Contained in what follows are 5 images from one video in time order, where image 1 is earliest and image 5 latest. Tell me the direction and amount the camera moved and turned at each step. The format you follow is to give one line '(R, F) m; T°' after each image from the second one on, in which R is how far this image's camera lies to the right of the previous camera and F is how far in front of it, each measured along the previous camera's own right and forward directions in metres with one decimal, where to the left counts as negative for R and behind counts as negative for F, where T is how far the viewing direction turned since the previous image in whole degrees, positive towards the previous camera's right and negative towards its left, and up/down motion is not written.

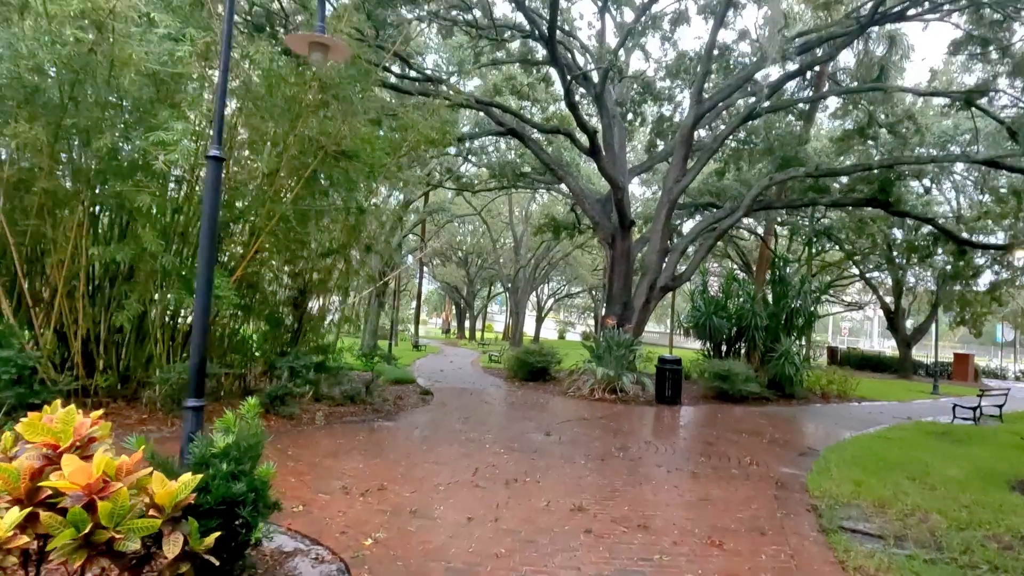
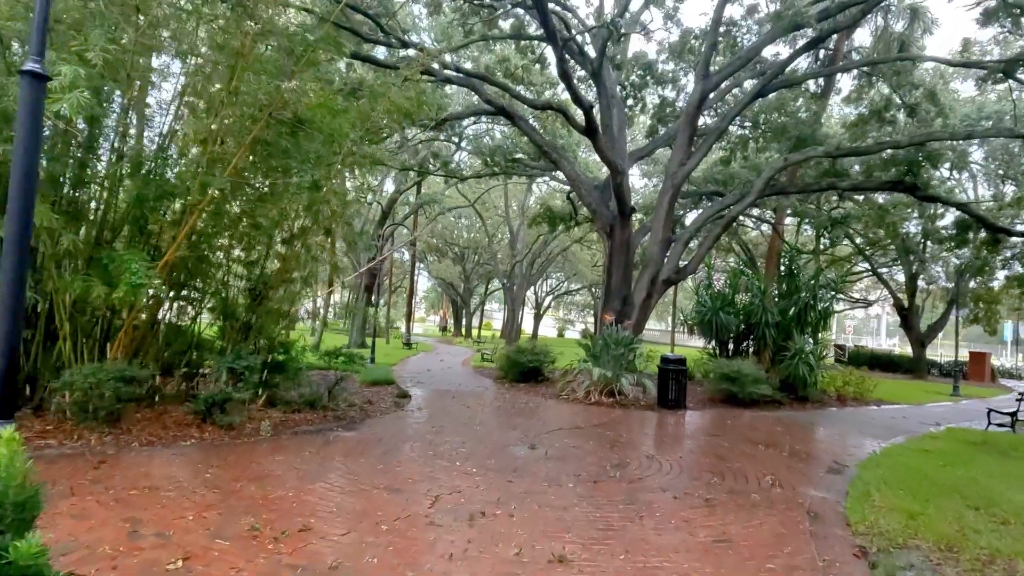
(+0.2, +1.2) m; 0°
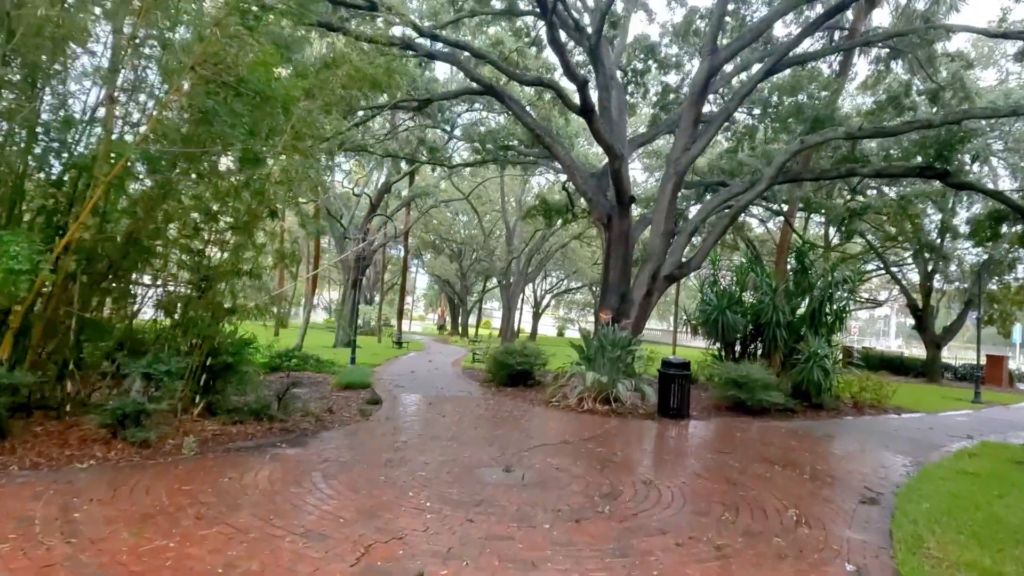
(+0.3, +1.1) m; 0°
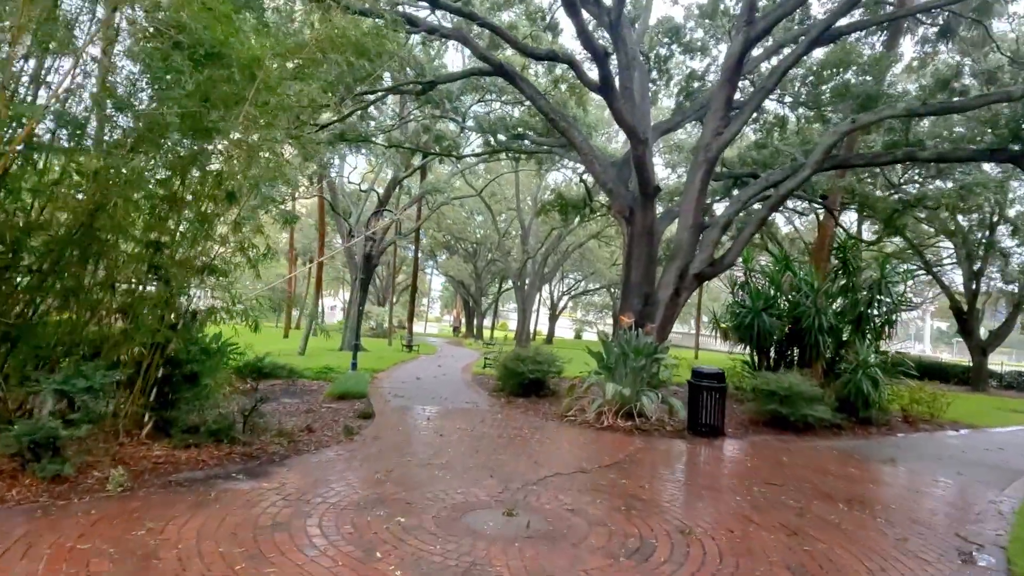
(+0.1, +1.2) m; -2°
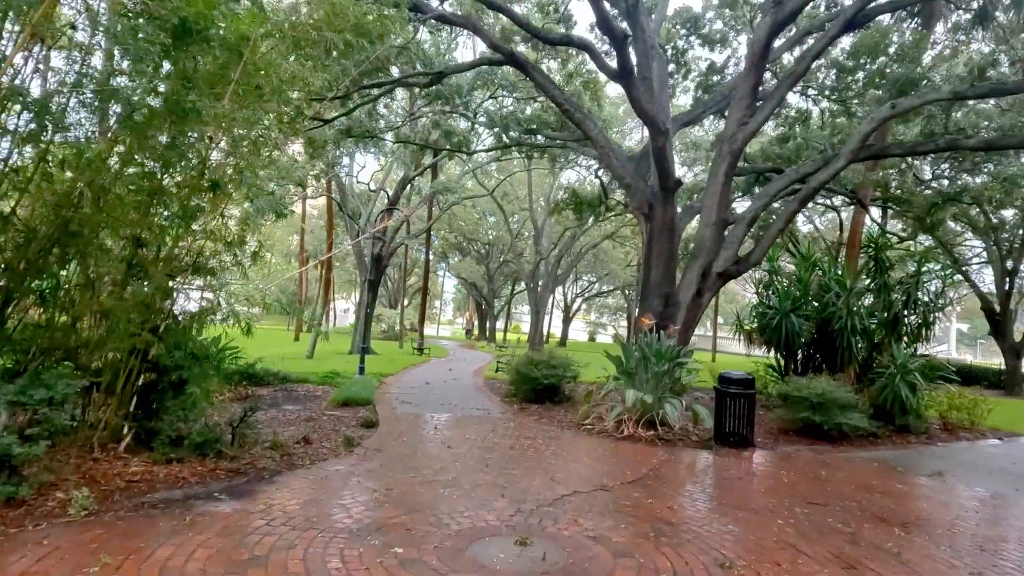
(0.0, +0.6) m; -1°
